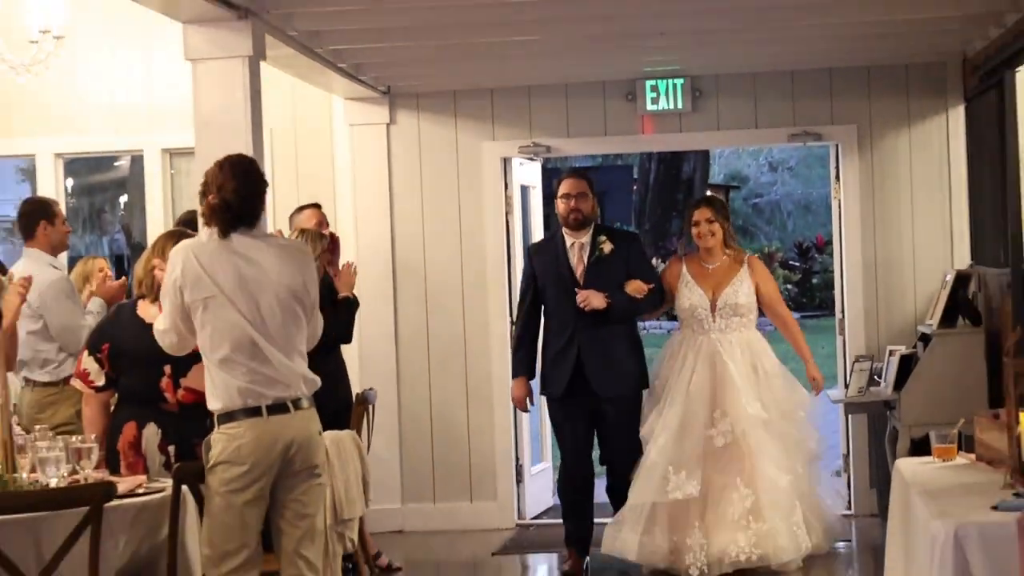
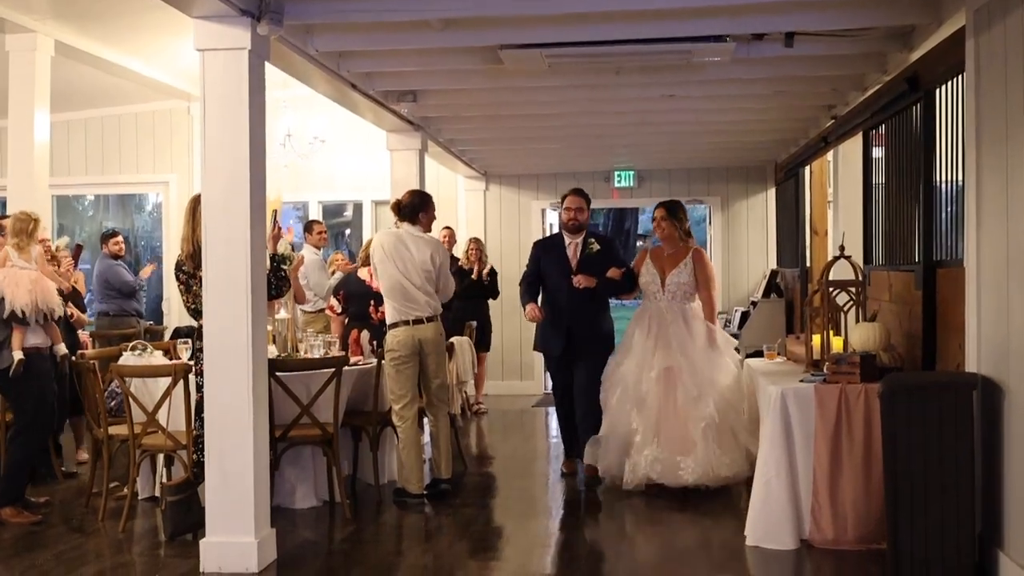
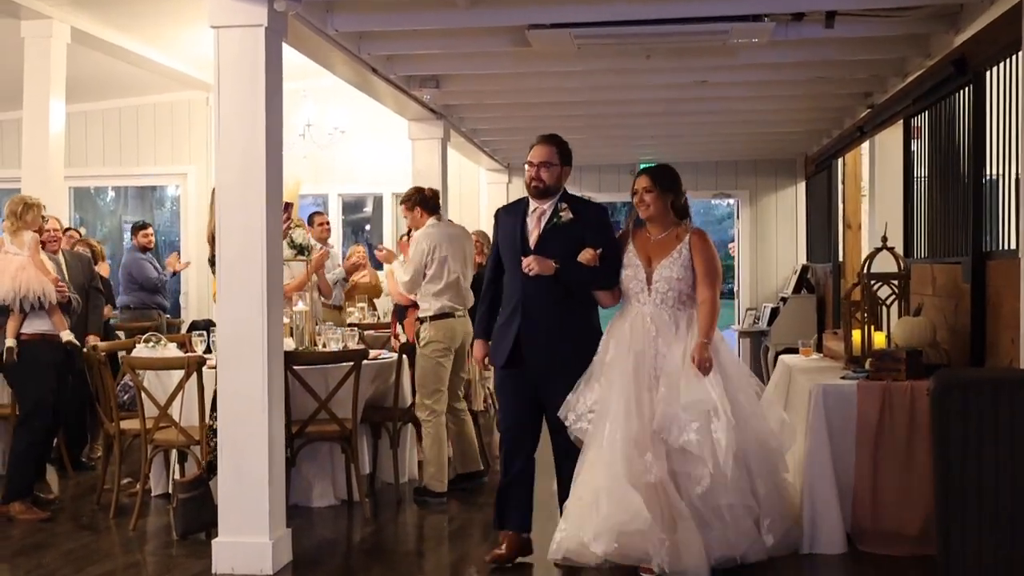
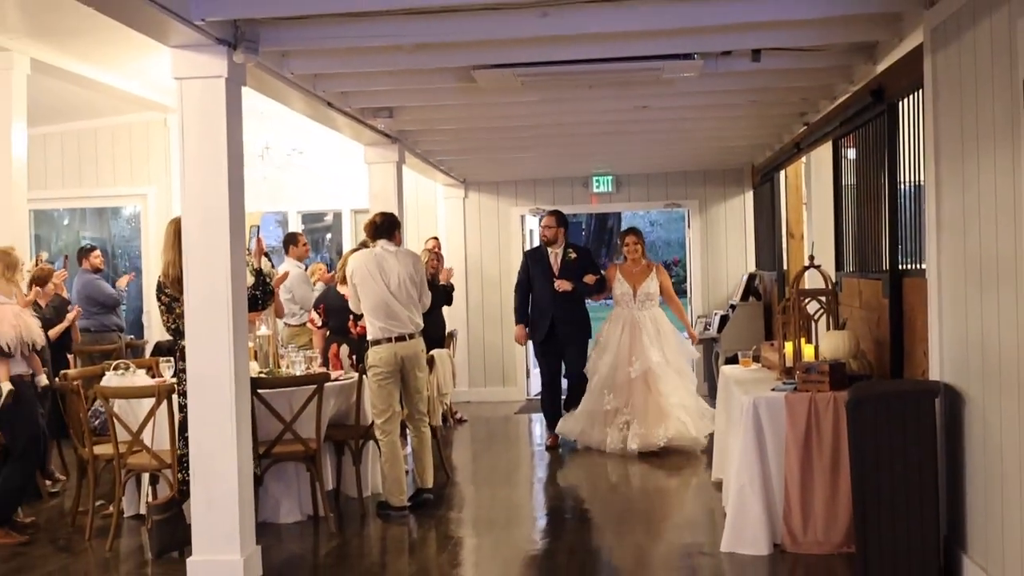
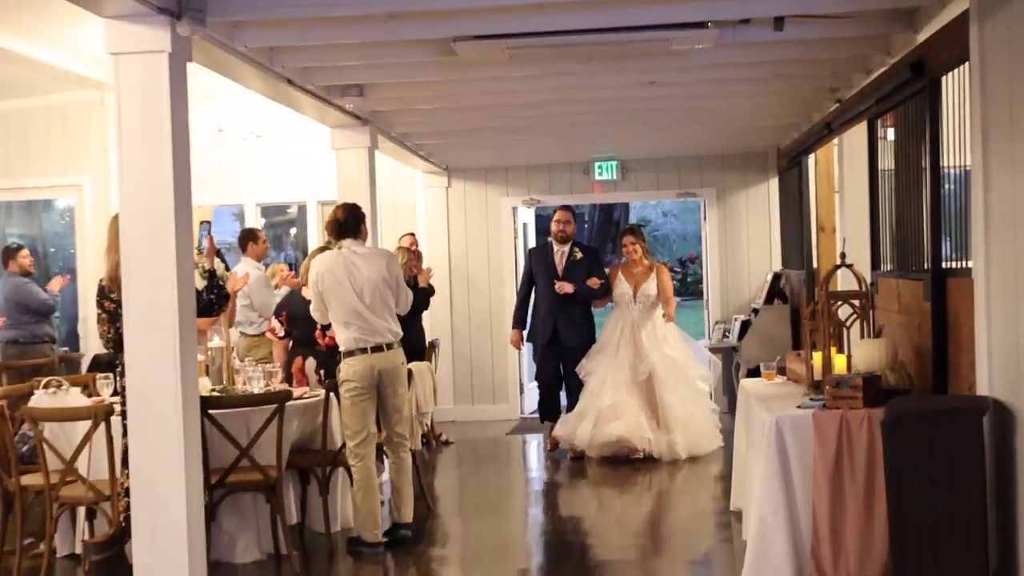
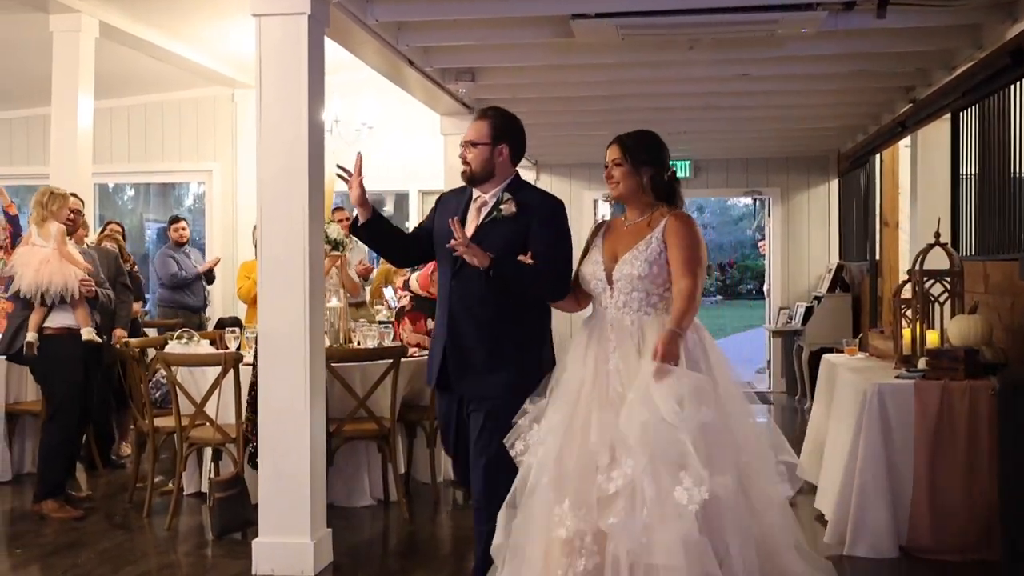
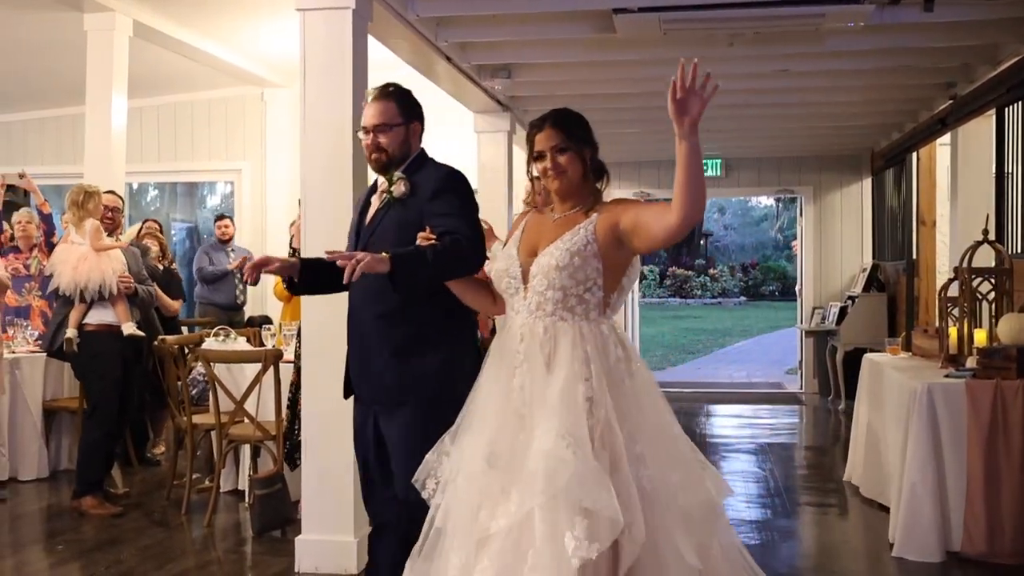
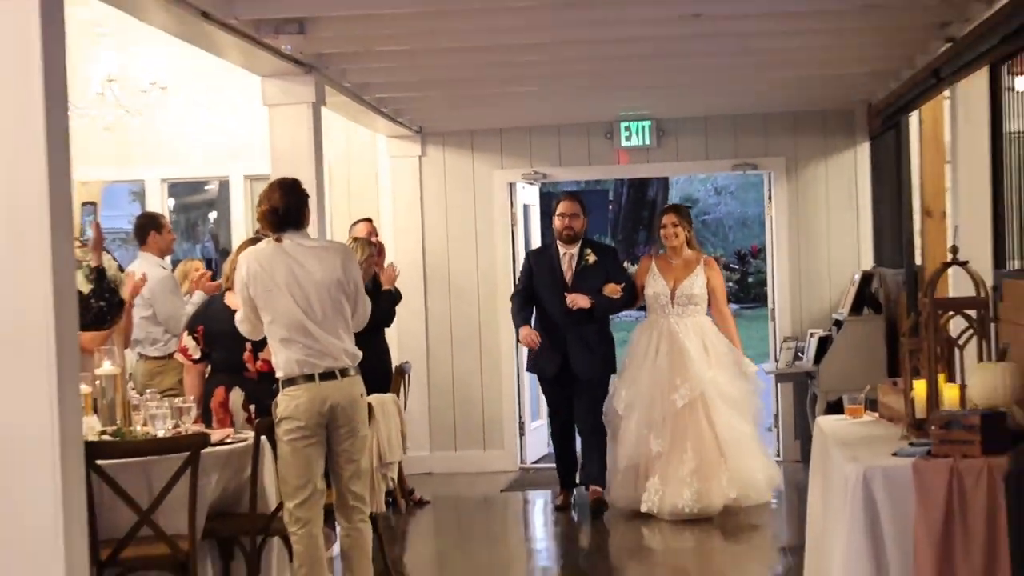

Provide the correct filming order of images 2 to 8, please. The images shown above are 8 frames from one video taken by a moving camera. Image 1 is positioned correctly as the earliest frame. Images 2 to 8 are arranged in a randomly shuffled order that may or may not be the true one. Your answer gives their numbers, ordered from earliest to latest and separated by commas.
8, 5, 4, 2, 3, 6, 7
